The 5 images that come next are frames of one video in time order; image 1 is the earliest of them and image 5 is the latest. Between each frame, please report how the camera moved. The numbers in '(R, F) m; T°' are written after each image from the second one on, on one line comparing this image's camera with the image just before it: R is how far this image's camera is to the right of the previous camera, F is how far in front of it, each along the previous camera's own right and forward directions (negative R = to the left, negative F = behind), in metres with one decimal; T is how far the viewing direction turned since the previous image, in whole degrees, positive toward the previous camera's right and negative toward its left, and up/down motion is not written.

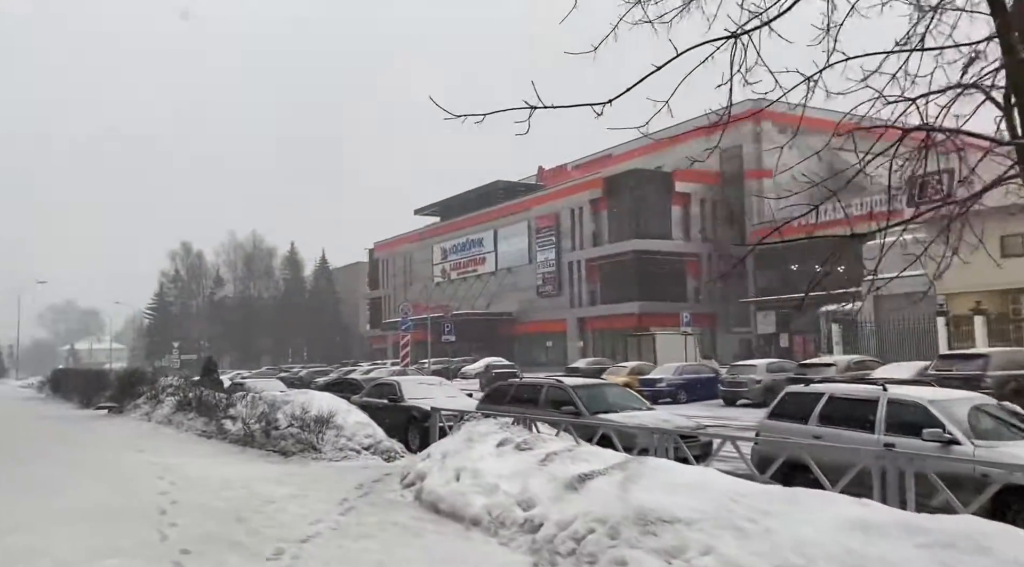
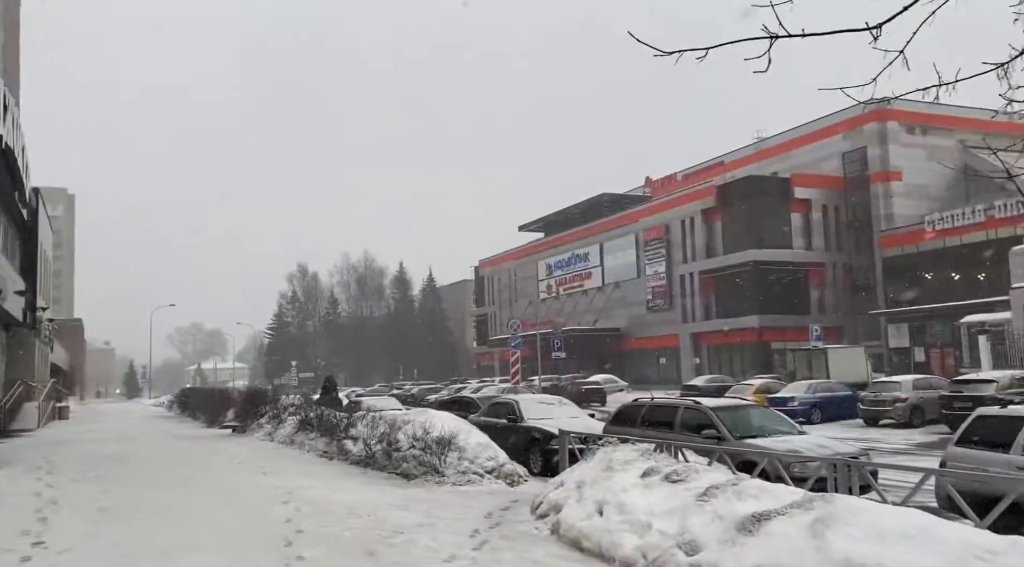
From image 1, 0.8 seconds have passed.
(-0.4, +0.8) m; -7°
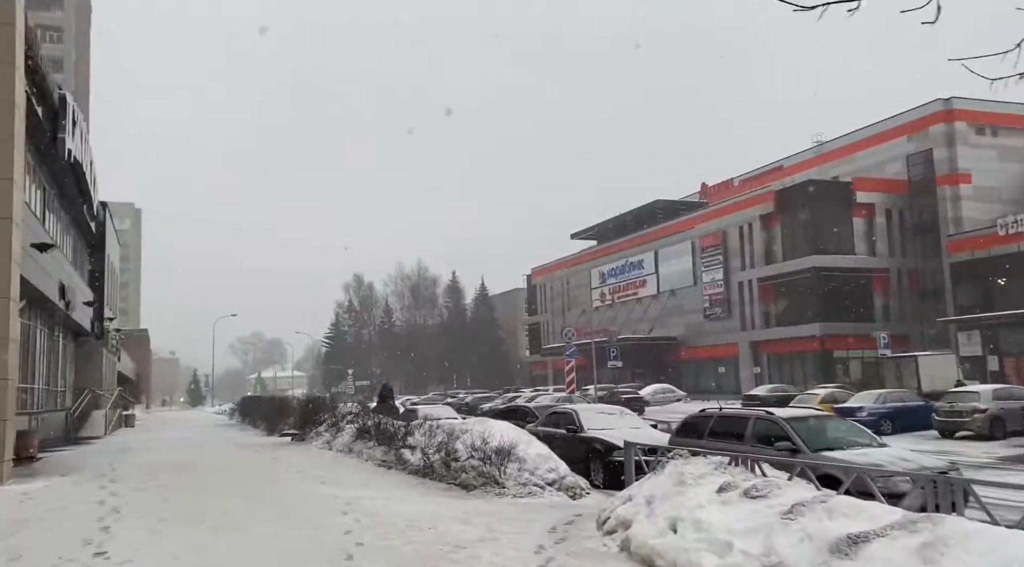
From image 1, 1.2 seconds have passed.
(-0.2, +0.4) m; -4°
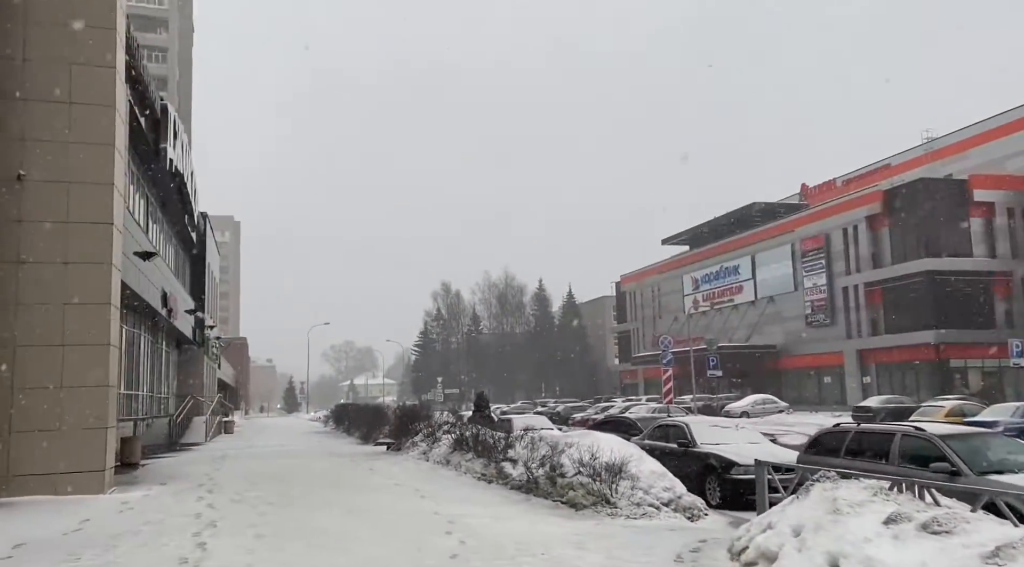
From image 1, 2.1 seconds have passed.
(-0.4, +0.9) m; -6°
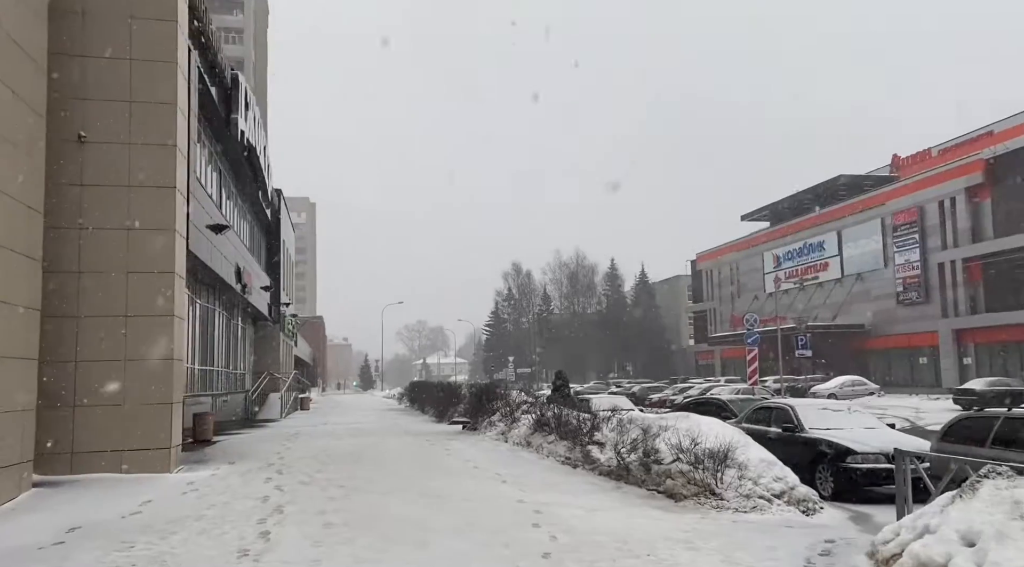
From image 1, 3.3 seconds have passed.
(-0.3, +1.3) m; -5°
